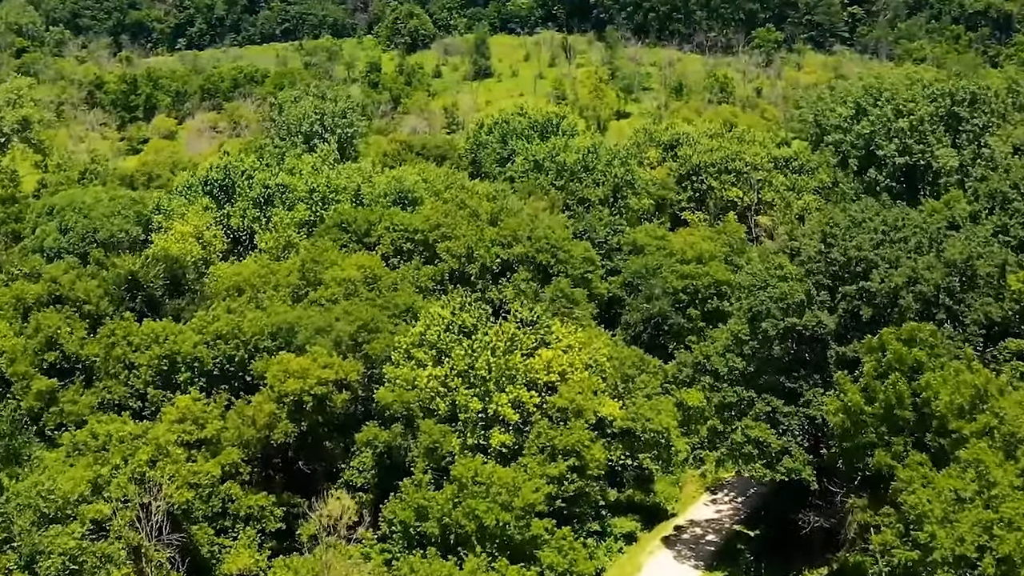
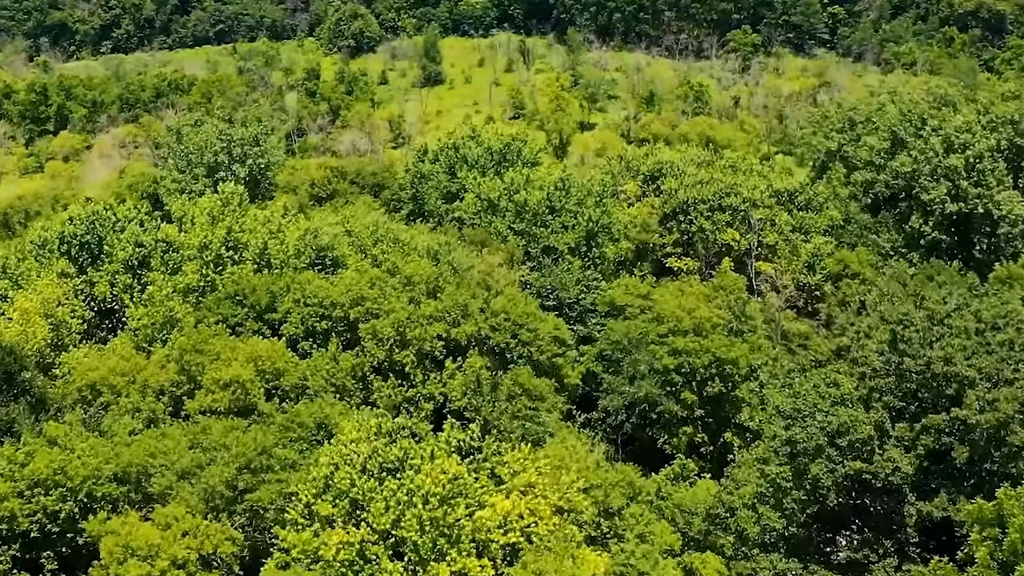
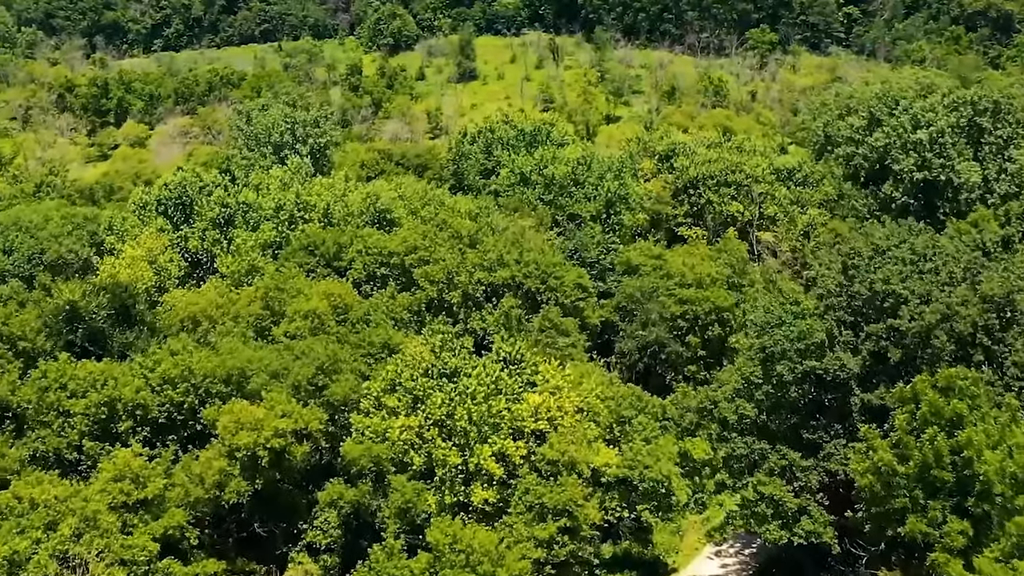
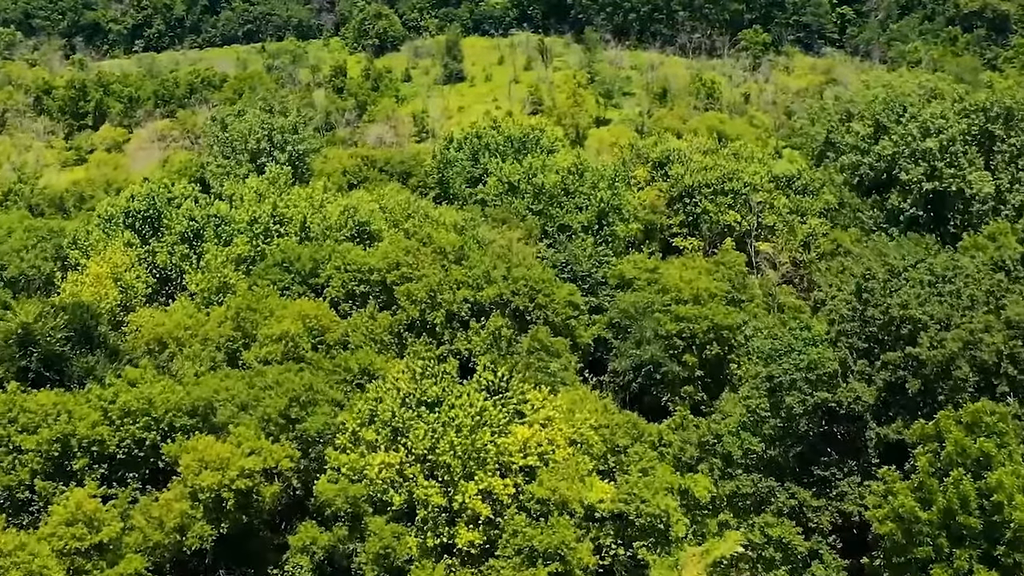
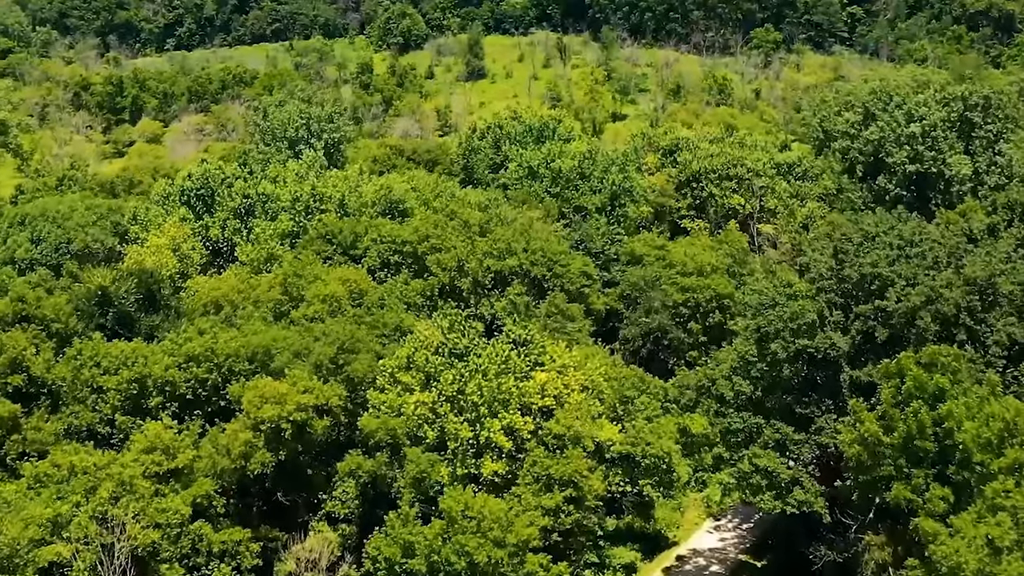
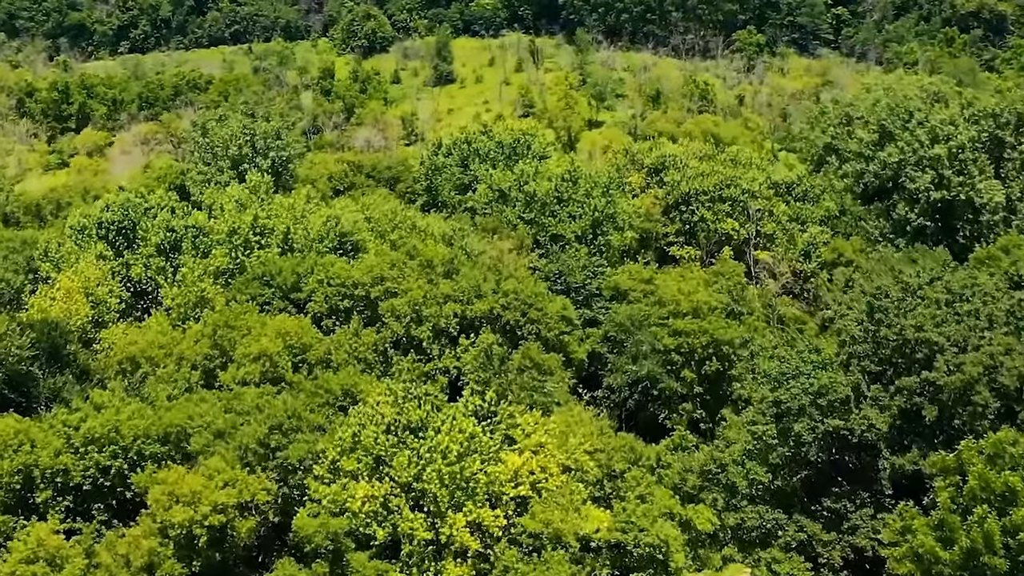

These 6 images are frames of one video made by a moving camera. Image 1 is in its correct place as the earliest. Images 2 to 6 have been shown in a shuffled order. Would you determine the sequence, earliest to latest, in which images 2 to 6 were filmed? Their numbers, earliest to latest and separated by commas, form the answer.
5, 3, 4, 6, 2
